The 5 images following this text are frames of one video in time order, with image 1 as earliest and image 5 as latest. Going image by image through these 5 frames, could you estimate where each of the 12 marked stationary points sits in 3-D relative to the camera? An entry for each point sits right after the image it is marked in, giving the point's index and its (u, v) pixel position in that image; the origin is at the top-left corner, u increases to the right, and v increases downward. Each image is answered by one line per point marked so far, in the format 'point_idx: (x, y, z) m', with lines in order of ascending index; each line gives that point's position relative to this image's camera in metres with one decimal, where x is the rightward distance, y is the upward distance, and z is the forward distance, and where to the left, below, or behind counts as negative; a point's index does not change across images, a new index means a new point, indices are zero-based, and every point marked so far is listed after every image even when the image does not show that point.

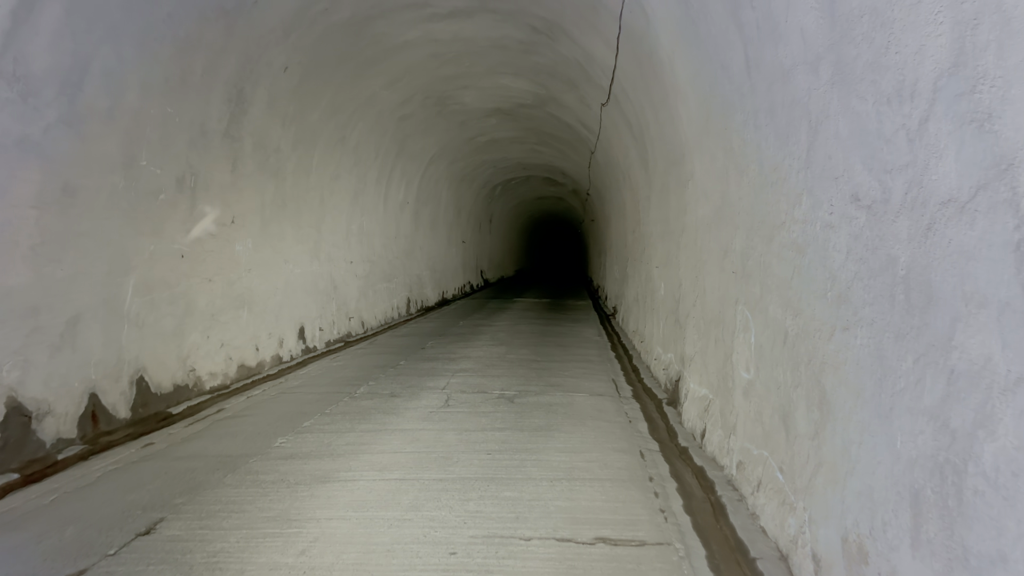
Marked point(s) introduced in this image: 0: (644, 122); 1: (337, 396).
0: (+0.9, +1.1, +5.7) m
1: (-1.0, -0.6, +5.1) m
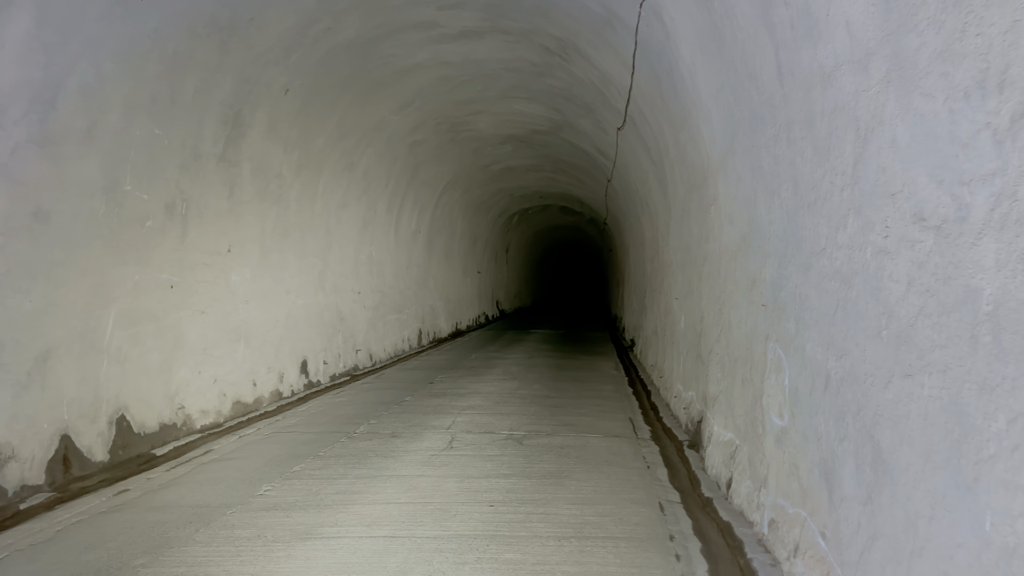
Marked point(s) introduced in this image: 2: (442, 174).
0: (+0.9, +0.9, +5.4) m
1: (-1.0, -0.8, +4.8) m
2: (-0.9, +1.4, +11.0) m
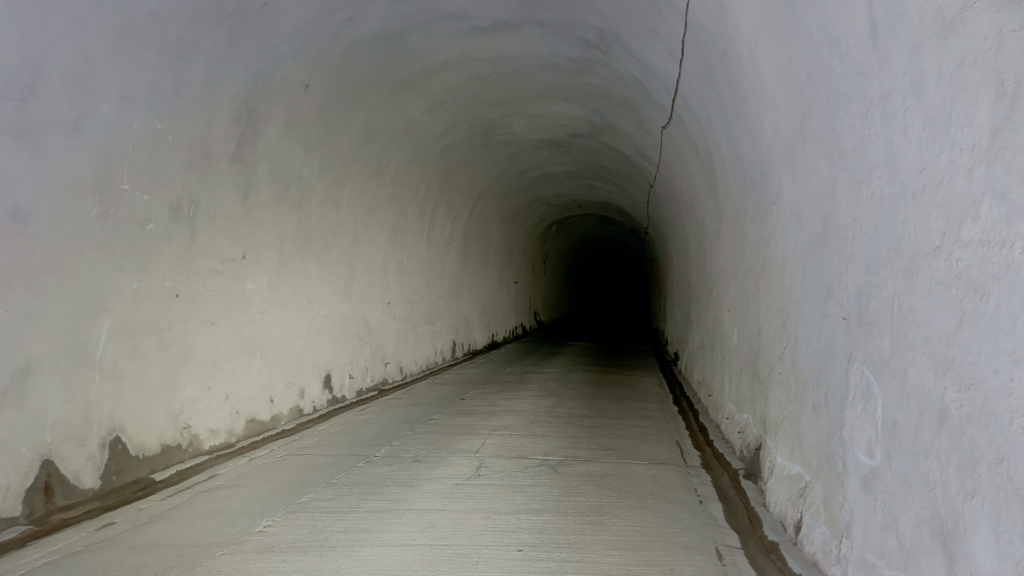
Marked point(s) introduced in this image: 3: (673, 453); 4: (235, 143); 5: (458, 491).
0: (+1.1, +0.8, +4.9) m
1: (-0.8, -0.9, +4.4) m
2: (-0.4, +1.3, +10.6) m
3: (+0.8, -0.9, +4.7) m
4: (-1.5, +0.8, +4.8) m
5: (-0.2, -0.8, +3.7) m
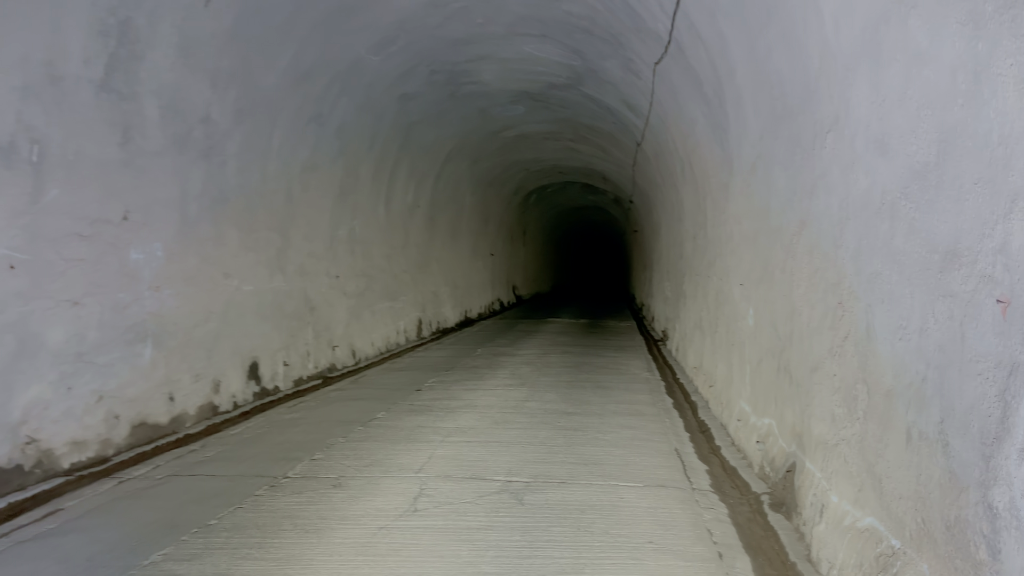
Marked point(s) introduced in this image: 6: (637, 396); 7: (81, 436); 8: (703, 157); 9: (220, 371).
0: (+0.9, +0.9, +3.8) m
1: (-1.0, -0.7, +3.3) m
2: (-0.7, +1.6, +9.5) m
3: (+0.7, -0.7, +3.6) m
4: (-1.7, +0.9, +3.7) m
5: (-0.4, -0.7, +2.6) m
6: (+0.8, -0.7, +5.6) m
7: (-1.8, -0.6, +3.7) m
8: (+1.1, +0.8, +5.3) m
9: (-1.6, -0.5, +5.0) m
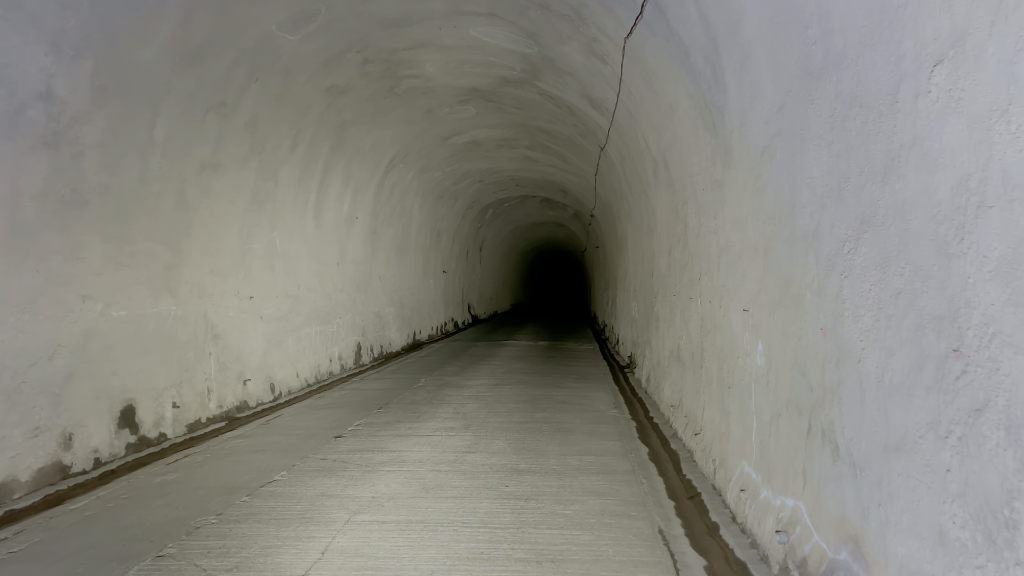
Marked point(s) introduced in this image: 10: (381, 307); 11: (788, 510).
0: (+0.7, +0.8, +2.9) m
1: (-1.2, -0.8, +2.2) m
2: (-1.2, +1.4, +8.5) m
3: (+0.4, -0.8, +2.6) m
4: (-1.9, +0.8, +2.6) m
5: (-0.6, -0.8, +1.6) m
6: (+0.5, -0.8, +4.6) m
7: (-2.0, -0.7, +2.6) m
8: (+0.8, +0.7, +4.3) m
9: (-1.9, -0.6, +3.9) m
10: (-1.5, -0.2, +9.9) m
11: (+0.8, -0.6, +2.5) m
